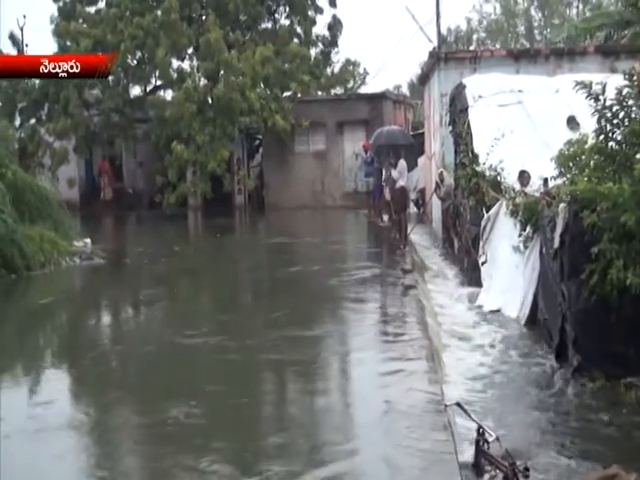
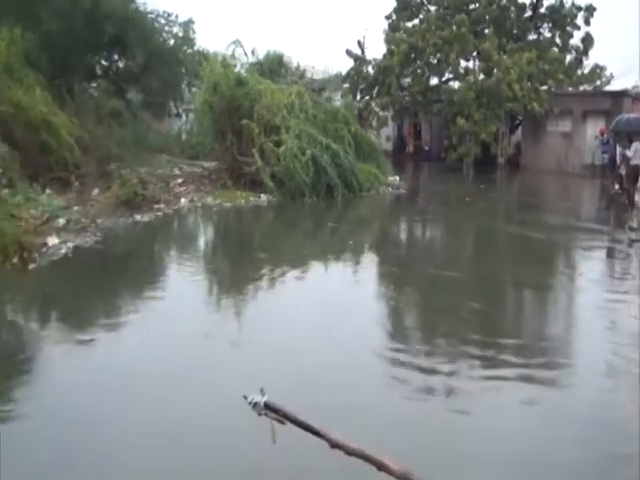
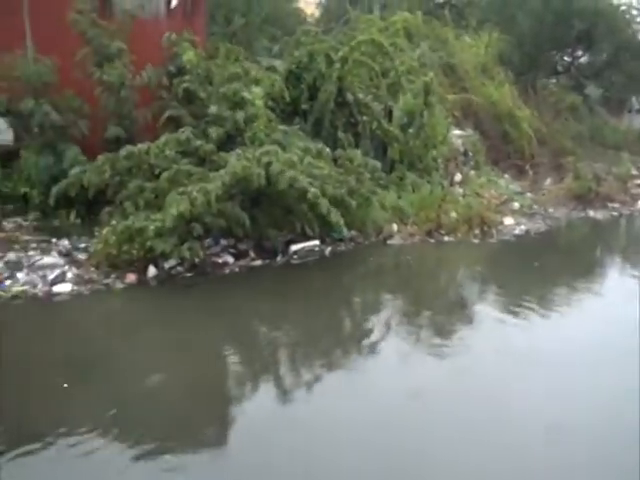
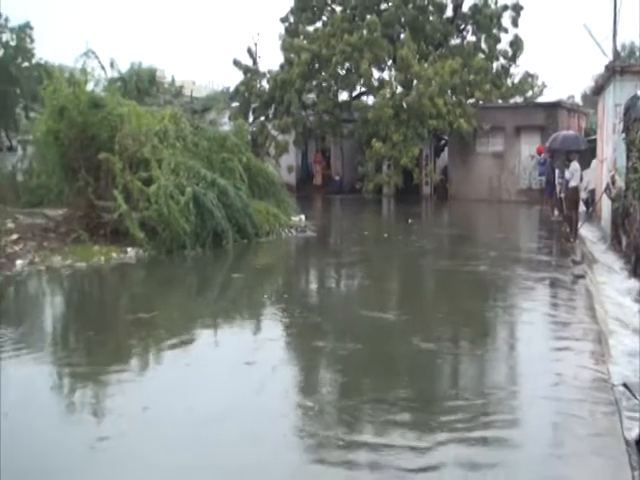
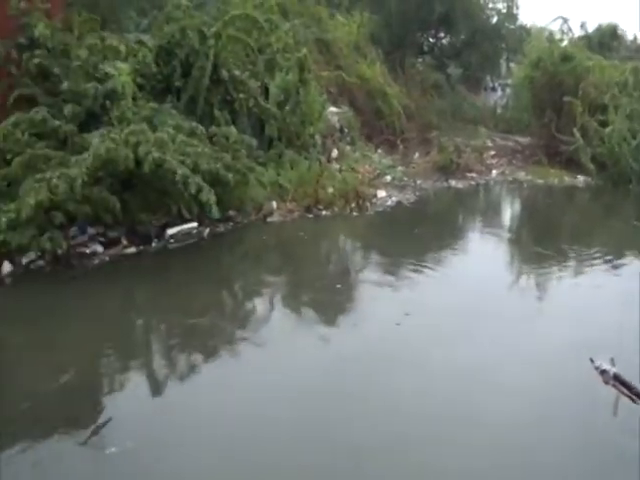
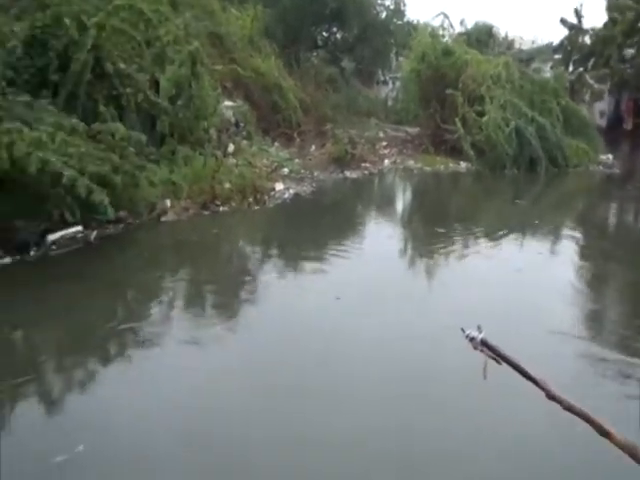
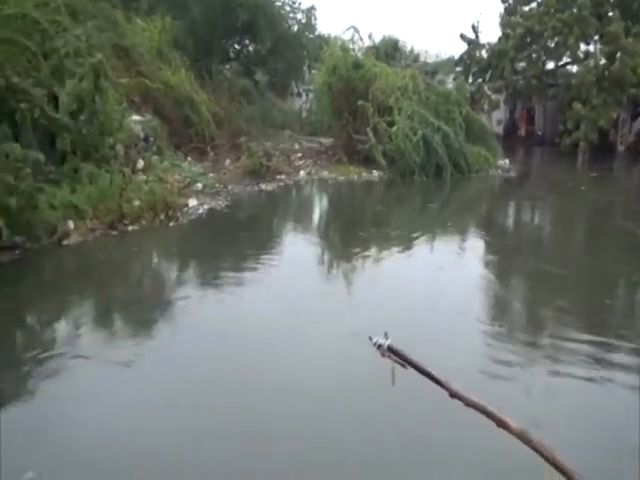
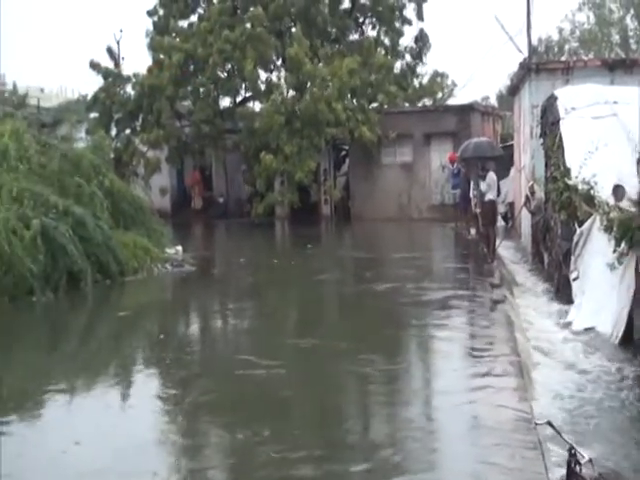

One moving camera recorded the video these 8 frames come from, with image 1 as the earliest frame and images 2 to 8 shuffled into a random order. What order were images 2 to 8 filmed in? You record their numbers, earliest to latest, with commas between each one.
8, 4, 2, 7, 6, 5, 3
